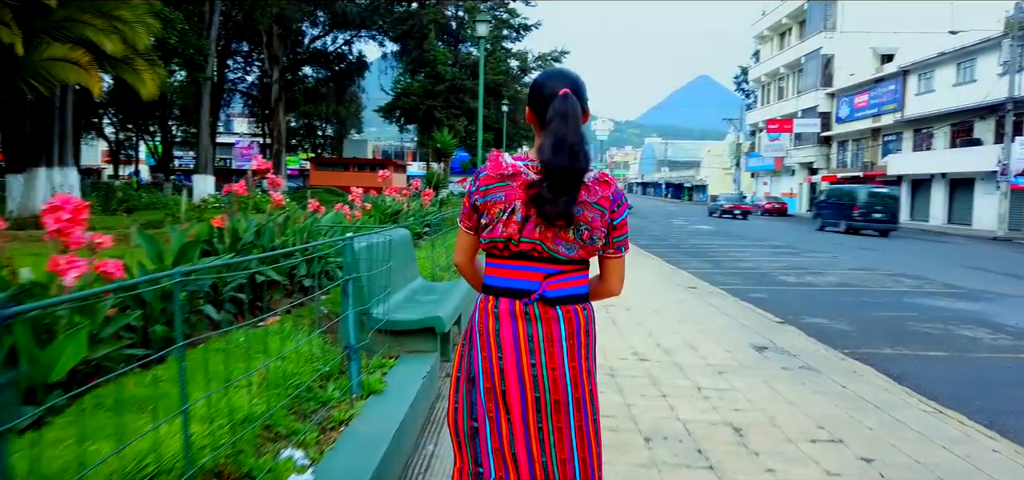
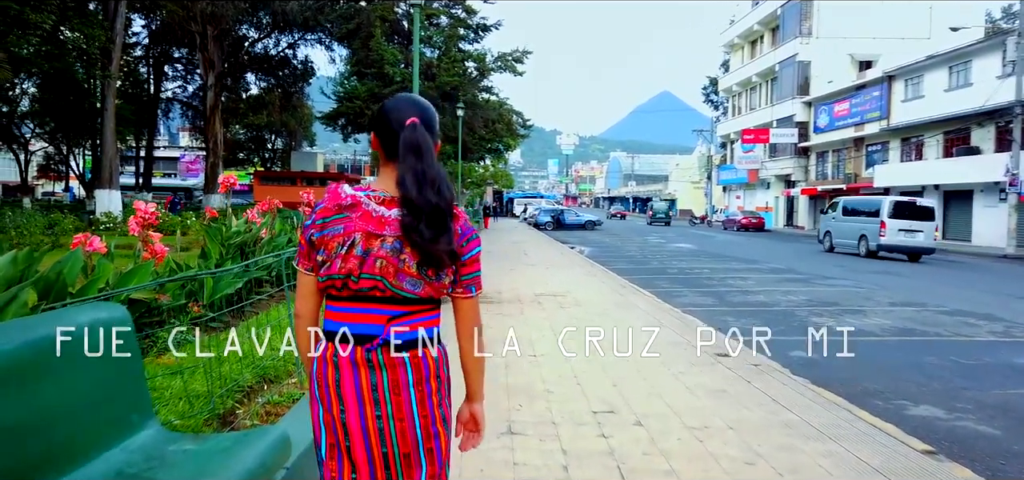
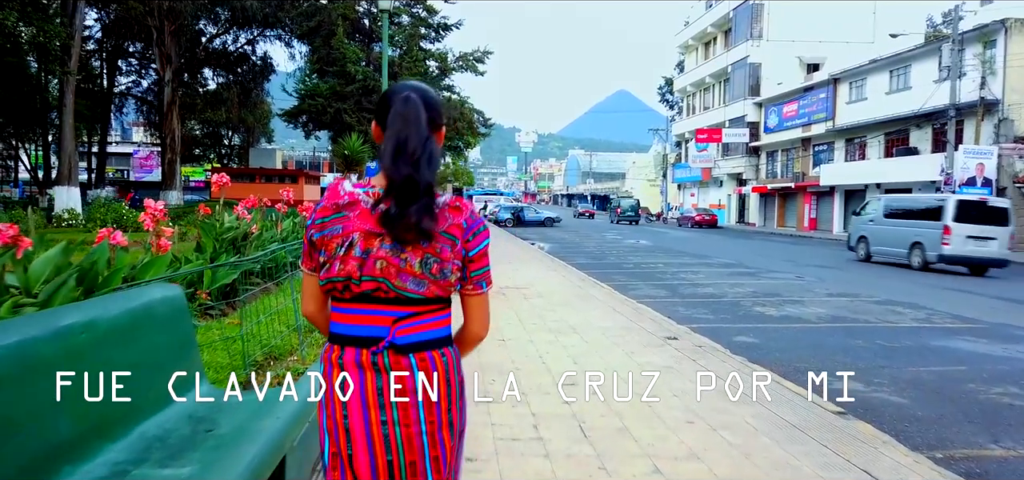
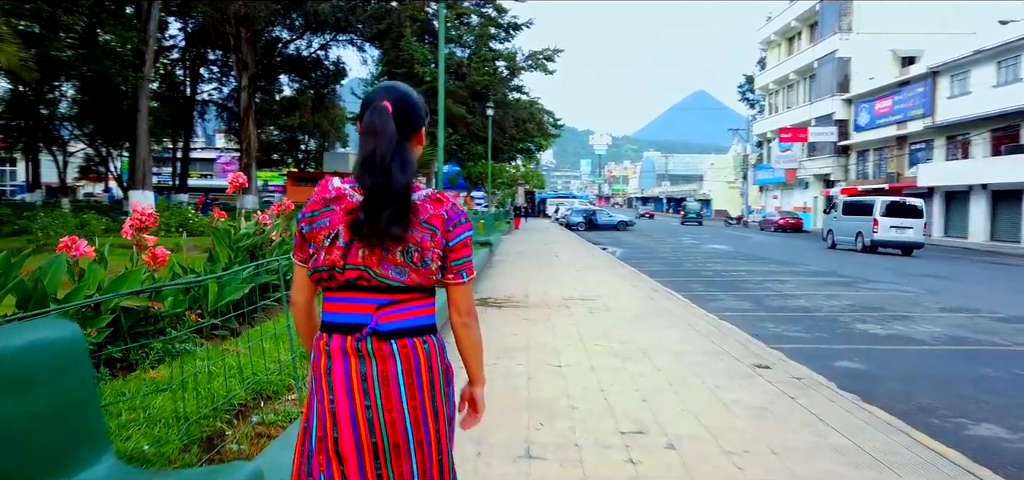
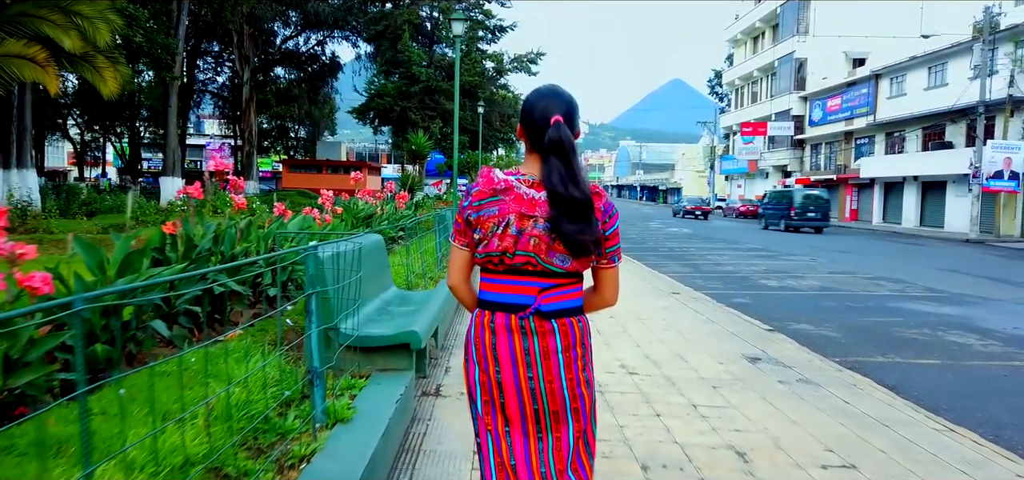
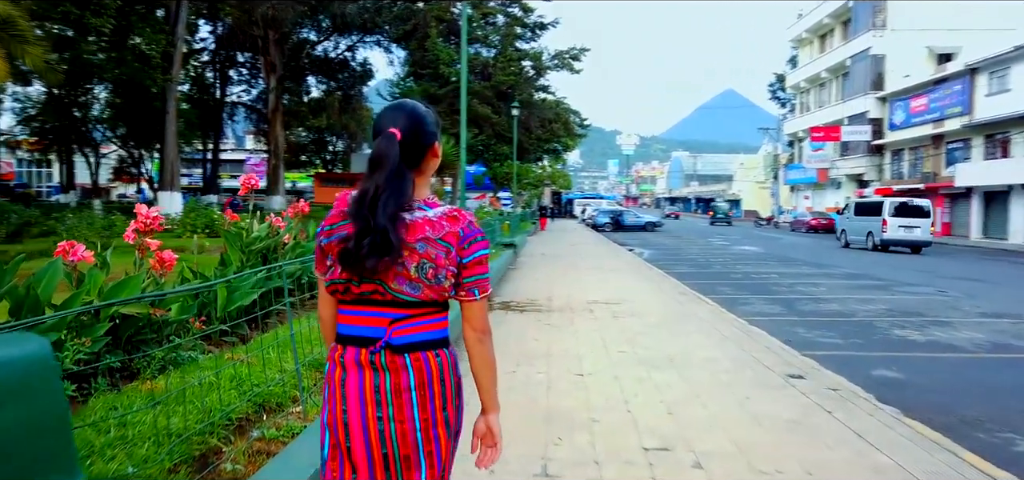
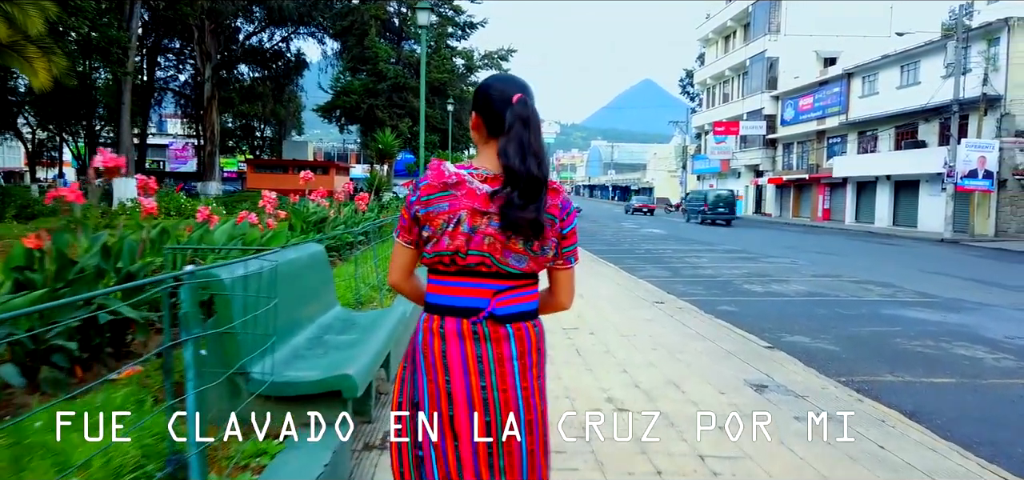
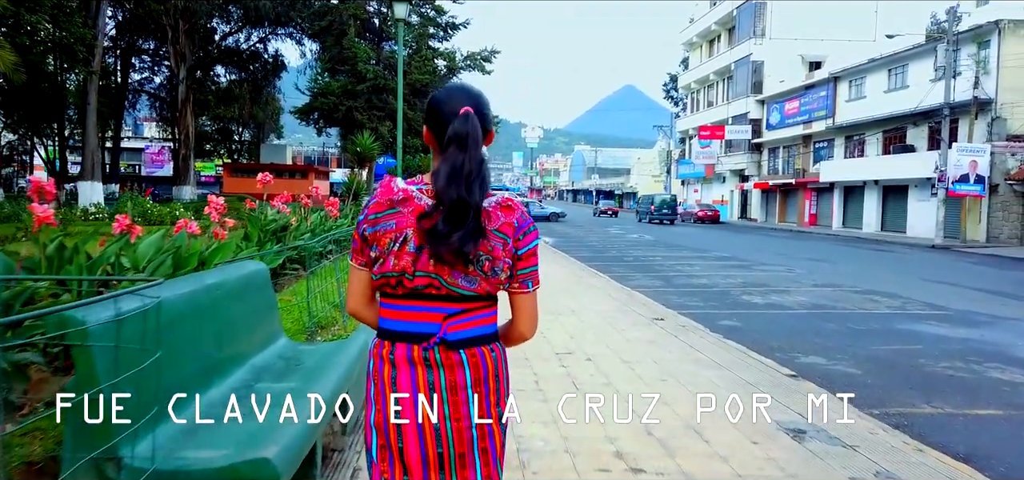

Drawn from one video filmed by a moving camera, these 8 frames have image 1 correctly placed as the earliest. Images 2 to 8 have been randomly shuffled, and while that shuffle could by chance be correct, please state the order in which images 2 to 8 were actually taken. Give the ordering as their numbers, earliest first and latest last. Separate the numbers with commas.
5, 7, 8, 3, 2, 4, 6
